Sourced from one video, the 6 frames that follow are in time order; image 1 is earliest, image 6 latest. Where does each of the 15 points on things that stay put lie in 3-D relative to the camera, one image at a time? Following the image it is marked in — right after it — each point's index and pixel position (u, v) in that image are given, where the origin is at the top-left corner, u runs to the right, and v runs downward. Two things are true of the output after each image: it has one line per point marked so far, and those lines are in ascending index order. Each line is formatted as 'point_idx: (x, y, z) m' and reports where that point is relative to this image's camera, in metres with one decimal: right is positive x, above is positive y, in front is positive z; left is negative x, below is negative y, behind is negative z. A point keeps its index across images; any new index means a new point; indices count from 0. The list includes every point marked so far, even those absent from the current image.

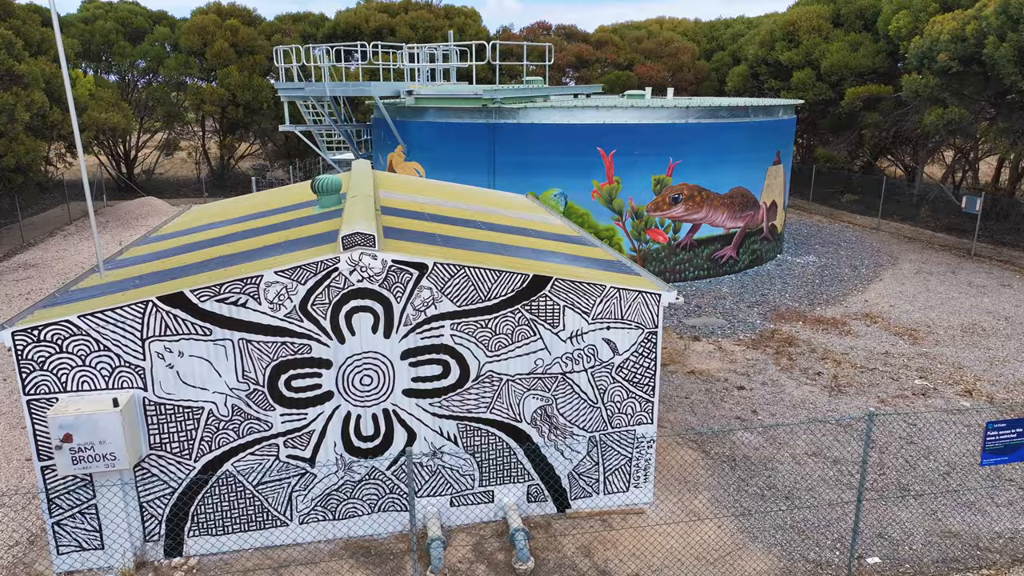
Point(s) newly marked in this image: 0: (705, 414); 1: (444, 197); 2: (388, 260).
0: (+2.9, -1.9, +10.4) m
1: (-1.1, +1.5, +11.7) m
2: (-1.2, +0.3, +6.8) m
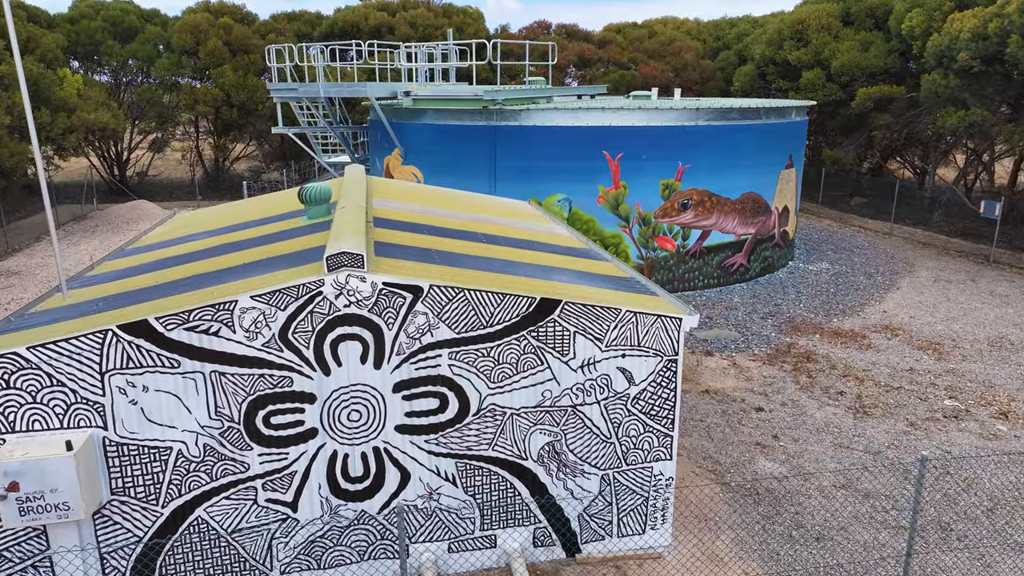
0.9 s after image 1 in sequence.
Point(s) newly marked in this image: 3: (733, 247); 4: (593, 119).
0: (+2.9, -2.1, +9.7) m
1: (-1.1, +1.3, +11.0) m
2: (-1.1, 0.0, +6.0) m
3: (+5.4, +1.0, +17.1) m
4: (+1.8, +3.7, +15.5) m
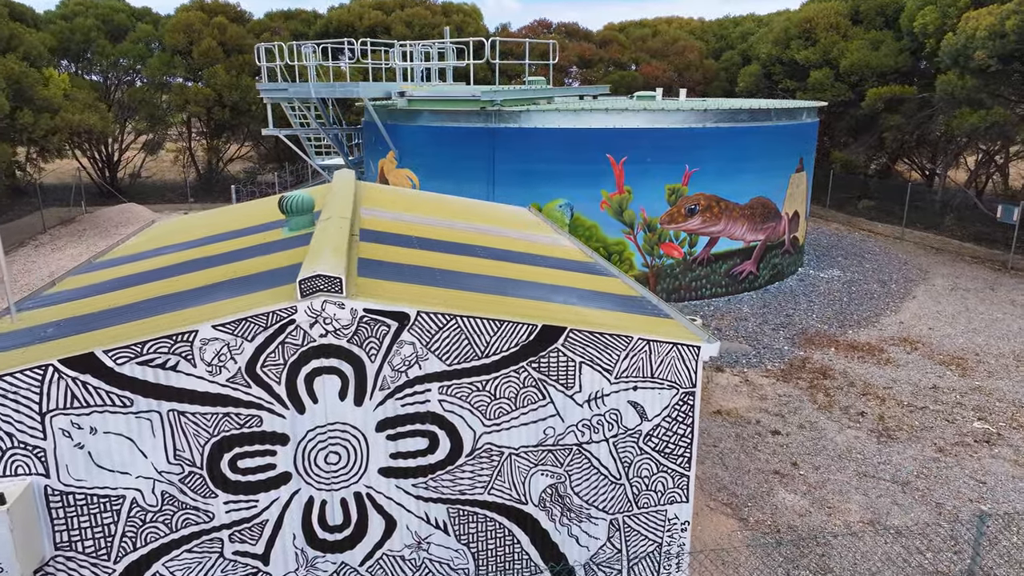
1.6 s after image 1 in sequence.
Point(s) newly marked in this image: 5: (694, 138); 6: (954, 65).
0: (+2.9, -2.3, +9.0) m
1: (-1.1, +1.1, +10.3) m
2: (-1.2, -0.2, +5.3) m
3: (+5.4, +0.8, +16.4) m
4: (+1.8, +3.5, +14.8) m
5: (+3.9, +3.2, +15.0) m
6: (+12.0, +6.0, +19.1) m
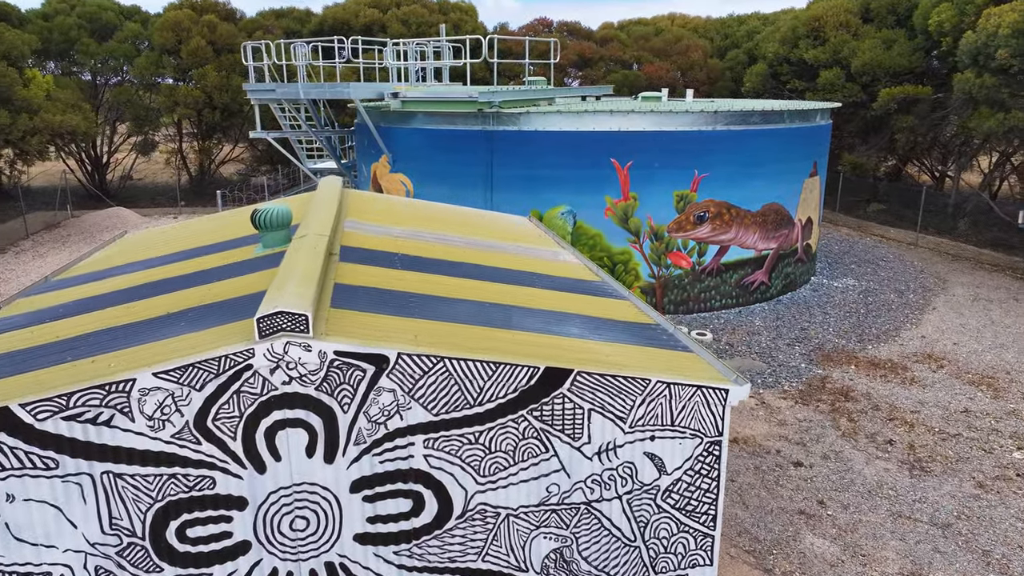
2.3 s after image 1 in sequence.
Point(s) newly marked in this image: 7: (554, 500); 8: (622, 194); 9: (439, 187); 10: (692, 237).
0: (+2.9, -2.5, +8.2) m
1: (-1.1, +0.8, +9.5) m
2: (-1.2, -0.4, +4.5) m
3: (+5.3, +0.6, +15.6) m
4: (+1.7, +3.3, +13.9) m
5: (+3.9, +2.9, +14.1) m
6: (+12.0, +5.8, +18.3) m
7: (+0.3, -1.5, +5.1) m
8: (+2.2, +1.9, +14.3) m
9: (-1.6, +2.2, +15.4) m
10: (+3.8, +1.1, +14.8) m
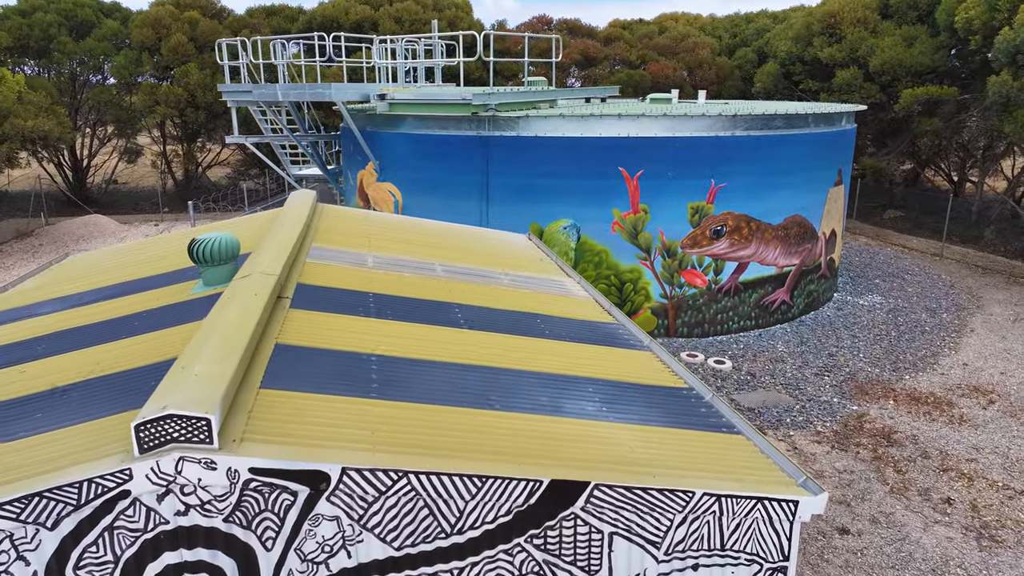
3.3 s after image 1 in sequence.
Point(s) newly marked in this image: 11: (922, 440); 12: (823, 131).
0: (+2.8, -2.9, +6.8) m
1: (-1.2, +0.4, +8.1) m
2: (-1.2, -0.8, +3.1) m
3: (+5.3, +0.2, +14.2) m
4: (+1.7, +2.8, +12.6) m
5: (+3.8, +2.5, +12.8) m
6: (+11.9, +5.4, +16.9) m
7: (+0.3, -1.9, +3.7) m
8: (+2.2, +1.5, +12.9) m
9: (-1.6, +1.8, +14.1) m
10: (+3.7, +0.7, +13.4) m
11: (+5.8, -2.1, +9.9) m
12: (+6.2, +3.1, +14.0) m
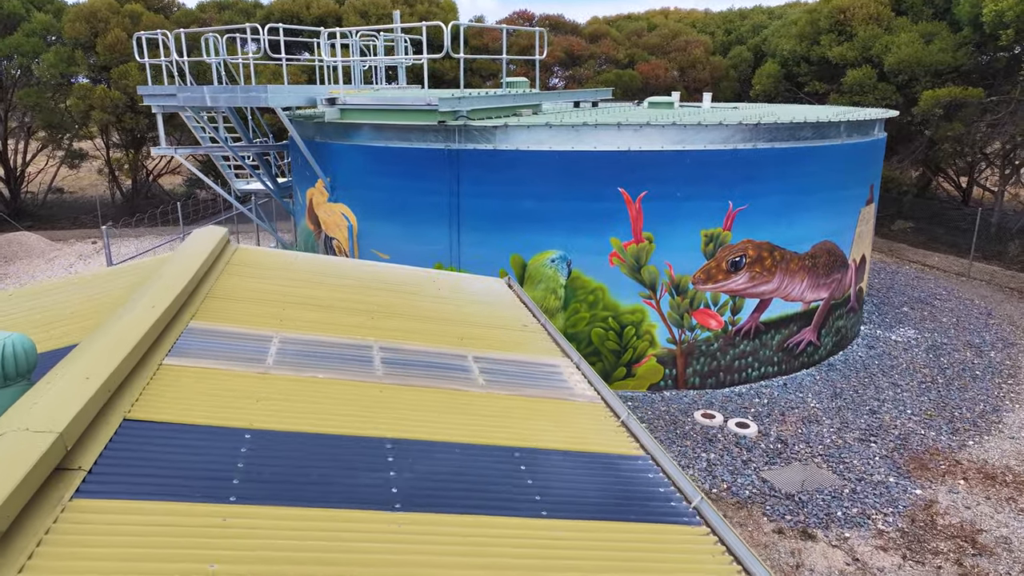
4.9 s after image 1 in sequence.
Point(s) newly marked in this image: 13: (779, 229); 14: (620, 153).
0: (+2.7, -3.6, +4.5) m
1: (-1.4, -0.3, +5.7) m
2: (-1.3, -1.5, +0.8) m
3: (+4.9, -0.5, +12.0) m
4: (+1.3, +2.1, +10.3) m
5: (+3.4, +1.9, +10.5) m
6: (+11.4, +4.8, +14.9) m
7: (+0.2, -2.6, +1.4) m
8: (+1.8, +0.8, +10.6) m
9: (-2.0, +1.1, +11.7) m
10: (+3.4, 0.0, +11.2) m
11: (+5.5, -2.8, +7.7) m
12: (+5.8, +2.5, +11.8) m
13: (+4.2, +1.0, +11.1) m
14: (+1.6, +2.0, +10.3) m
